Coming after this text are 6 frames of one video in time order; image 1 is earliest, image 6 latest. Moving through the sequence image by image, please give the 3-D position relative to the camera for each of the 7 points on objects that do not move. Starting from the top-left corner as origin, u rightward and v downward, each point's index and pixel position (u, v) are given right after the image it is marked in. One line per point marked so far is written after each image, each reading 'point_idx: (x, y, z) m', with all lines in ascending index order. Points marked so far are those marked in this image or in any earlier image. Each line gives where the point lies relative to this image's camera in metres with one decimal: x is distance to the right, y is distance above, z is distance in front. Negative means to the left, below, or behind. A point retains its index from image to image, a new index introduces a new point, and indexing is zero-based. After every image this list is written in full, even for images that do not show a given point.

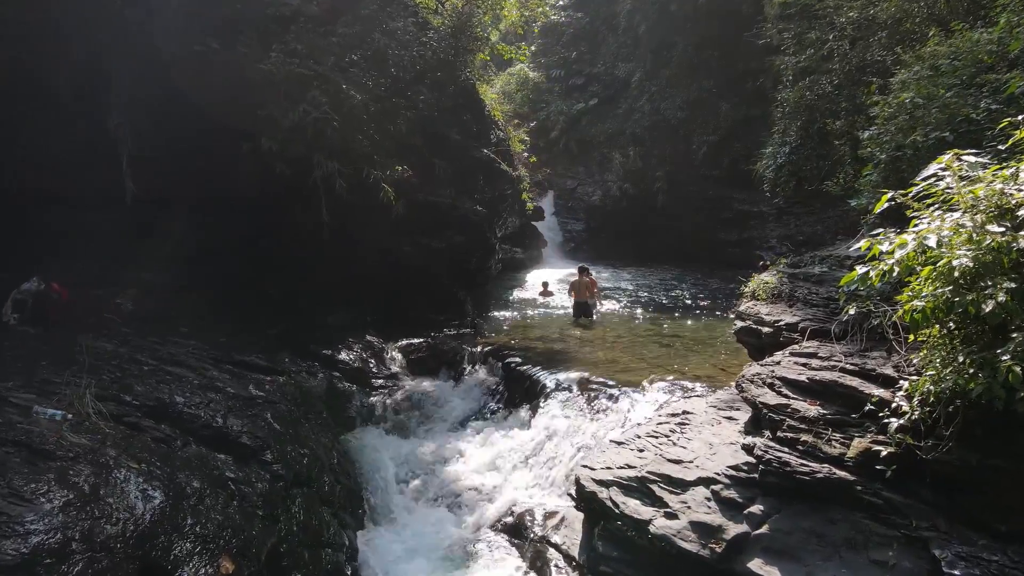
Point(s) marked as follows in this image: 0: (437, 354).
0: (-1.3, -1.1, +9.4) m
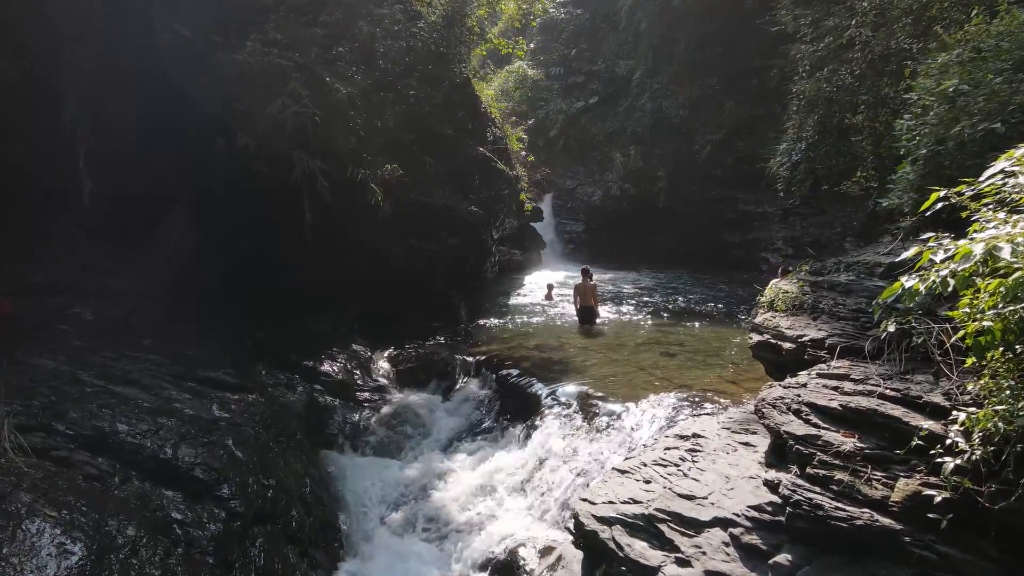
0: (-1.3, -1.2, +8.8) m
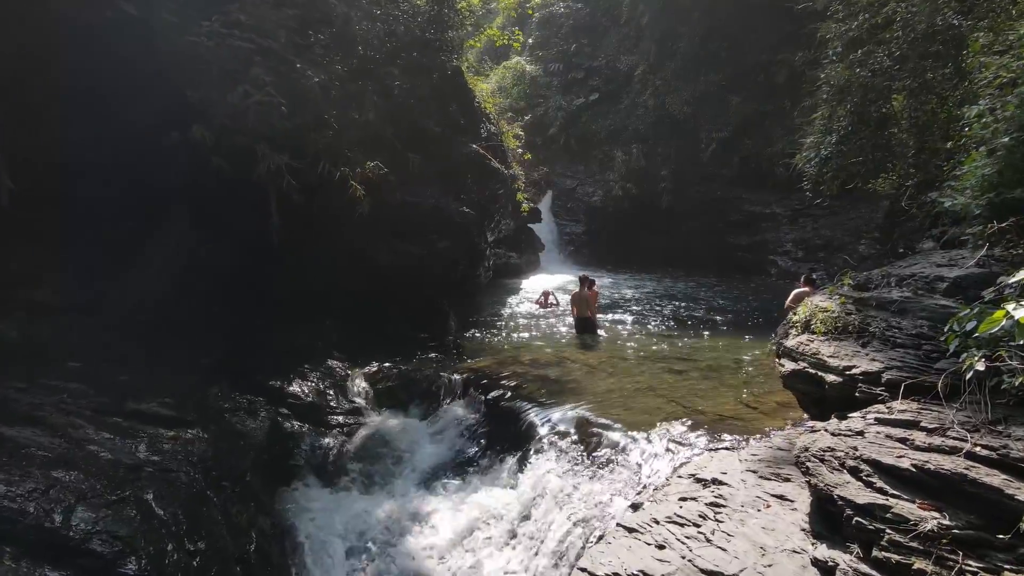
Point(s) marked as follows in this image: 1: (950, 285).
0: (-1.5, -1.4, +7.9) m
1: (+3.3, 0.0, +4.2) m
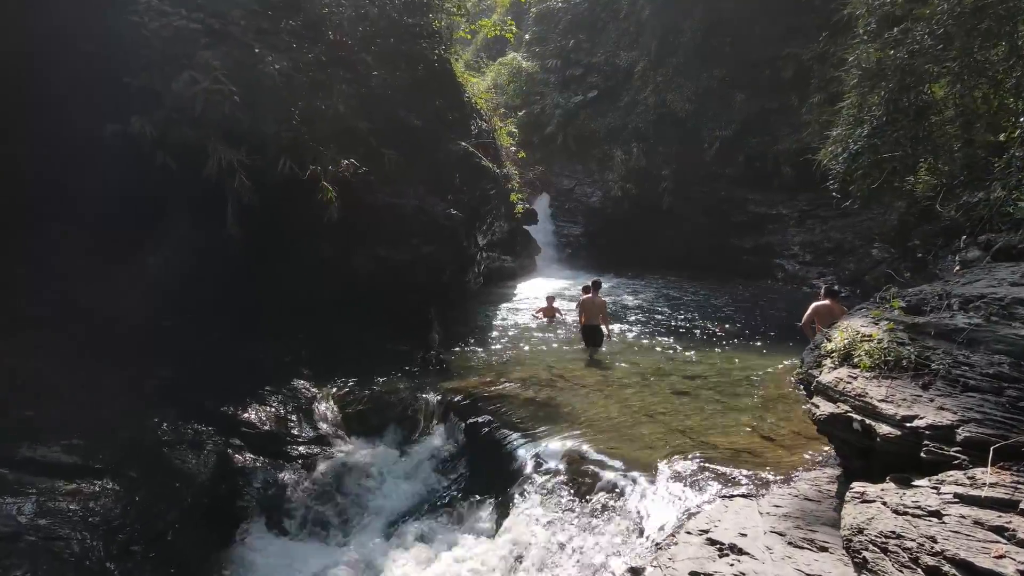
0: (-1.6, -1.5, +7.1) m
1: (+3.1, -0.1, +3.3) m
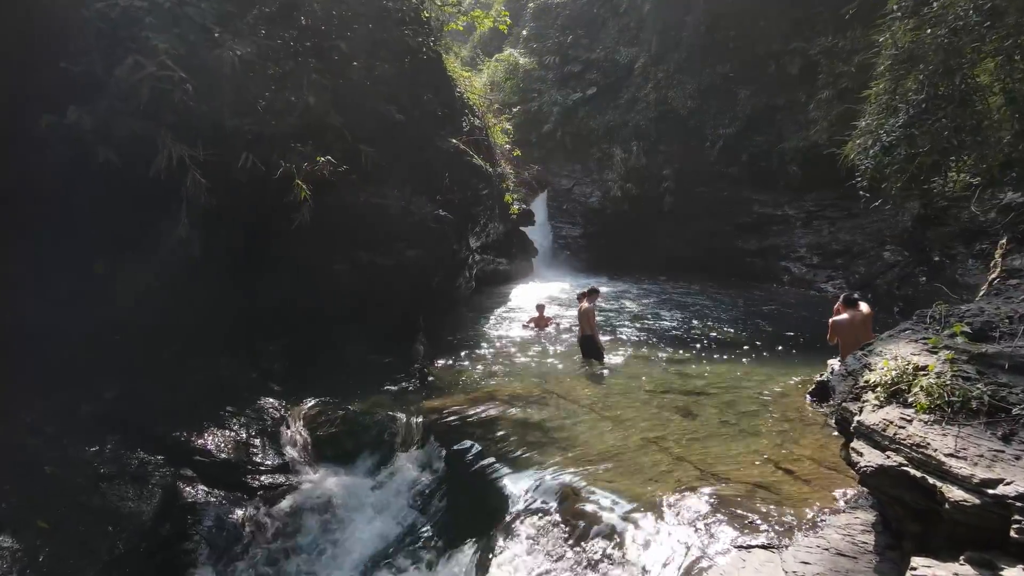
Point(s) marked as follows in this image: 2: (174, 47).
0: (-1.8, -1.6, +6.4) m
1: (+3.0, -0.2, +2.6) m
2: (-3.6, +2.6, +6.0) m
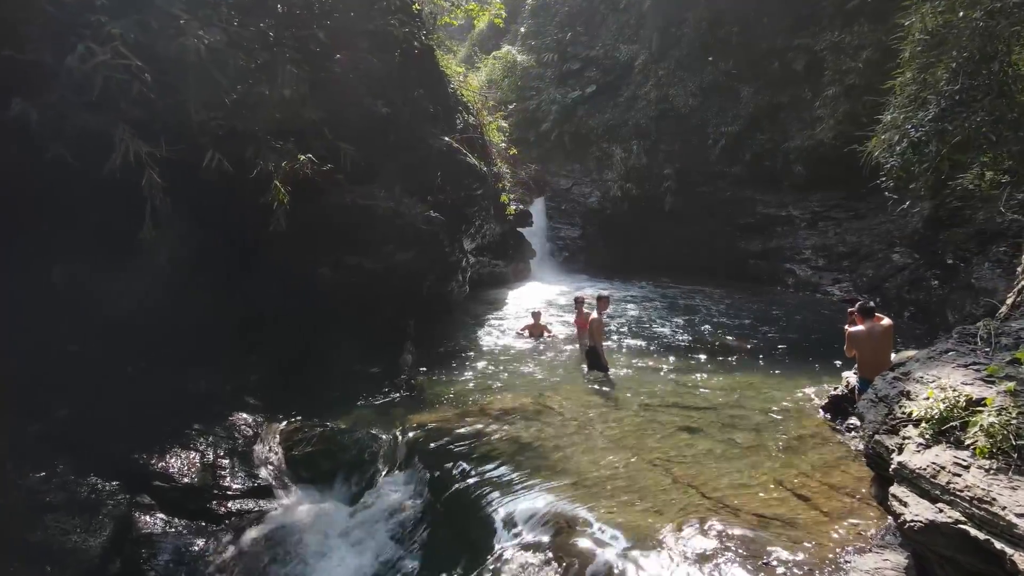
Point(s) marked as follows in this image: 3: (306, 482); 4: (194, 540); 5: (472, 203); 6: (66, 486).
0: (-1.9, -1.7, +5.9) m
1: (+2.9, -0.3, +2.2) m
2: (-3.7, +2.5, +5.5) m
3: (-2.1, -2.0, +5.7) m
4: (-2.7, -2.1, +4.6) m
5: (-0.8, +1.5, +9.6) m
6: (-3.8, -1.7, +4.6) m
